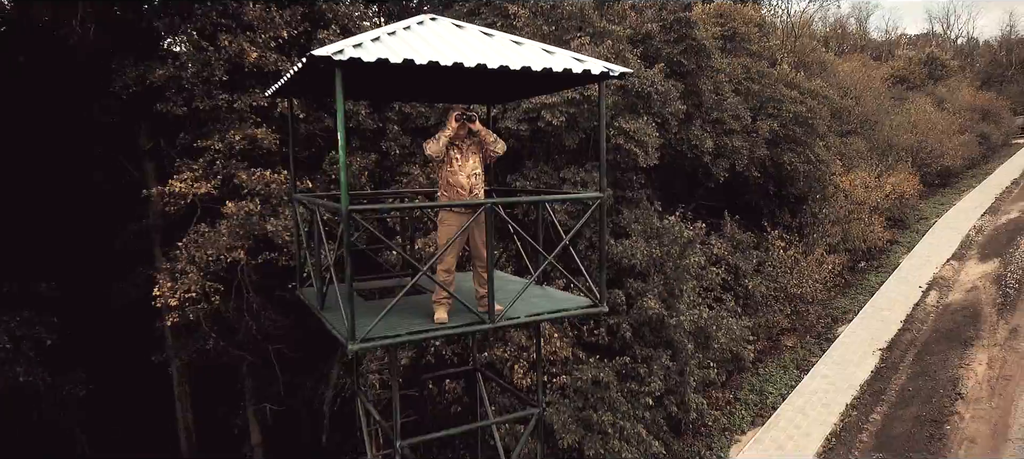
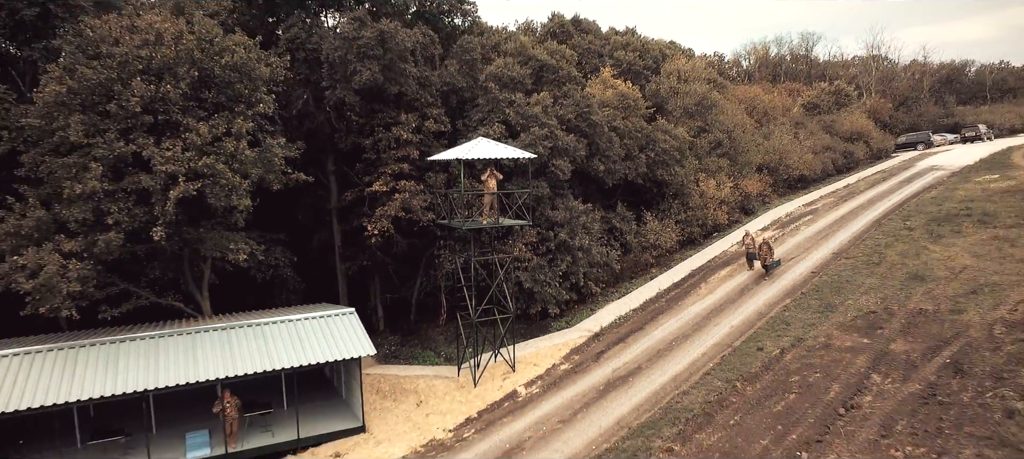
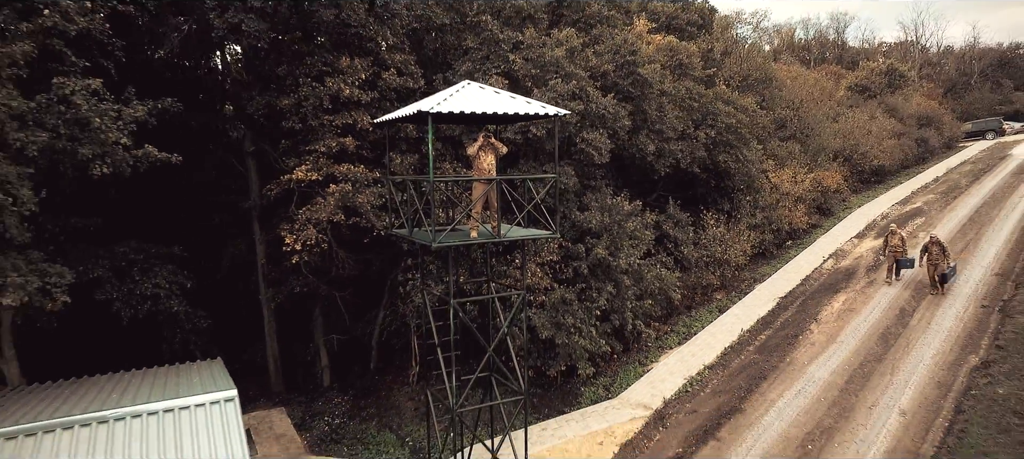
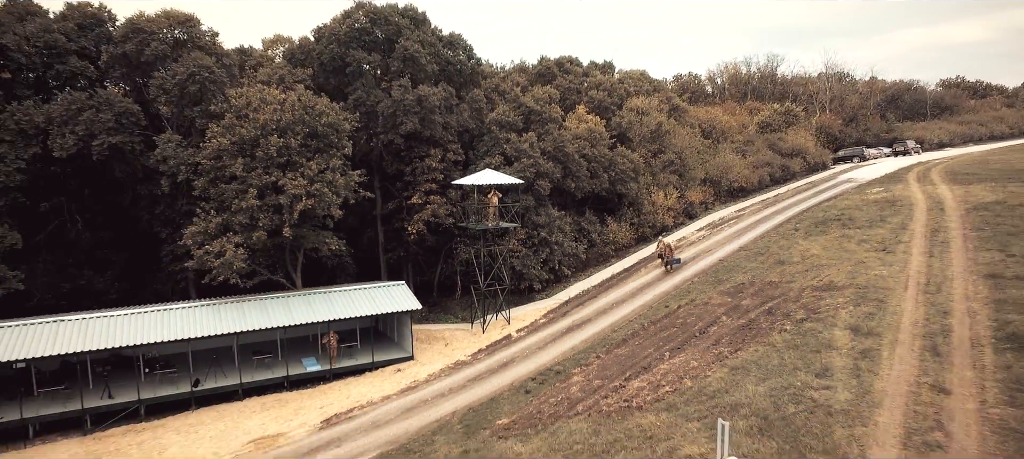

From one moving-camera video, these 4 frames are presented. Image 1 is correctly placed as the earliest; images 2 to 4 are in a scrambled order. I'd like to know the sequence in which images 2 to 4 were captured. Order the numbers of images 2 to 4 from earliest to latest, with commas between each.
3, 2, 4
